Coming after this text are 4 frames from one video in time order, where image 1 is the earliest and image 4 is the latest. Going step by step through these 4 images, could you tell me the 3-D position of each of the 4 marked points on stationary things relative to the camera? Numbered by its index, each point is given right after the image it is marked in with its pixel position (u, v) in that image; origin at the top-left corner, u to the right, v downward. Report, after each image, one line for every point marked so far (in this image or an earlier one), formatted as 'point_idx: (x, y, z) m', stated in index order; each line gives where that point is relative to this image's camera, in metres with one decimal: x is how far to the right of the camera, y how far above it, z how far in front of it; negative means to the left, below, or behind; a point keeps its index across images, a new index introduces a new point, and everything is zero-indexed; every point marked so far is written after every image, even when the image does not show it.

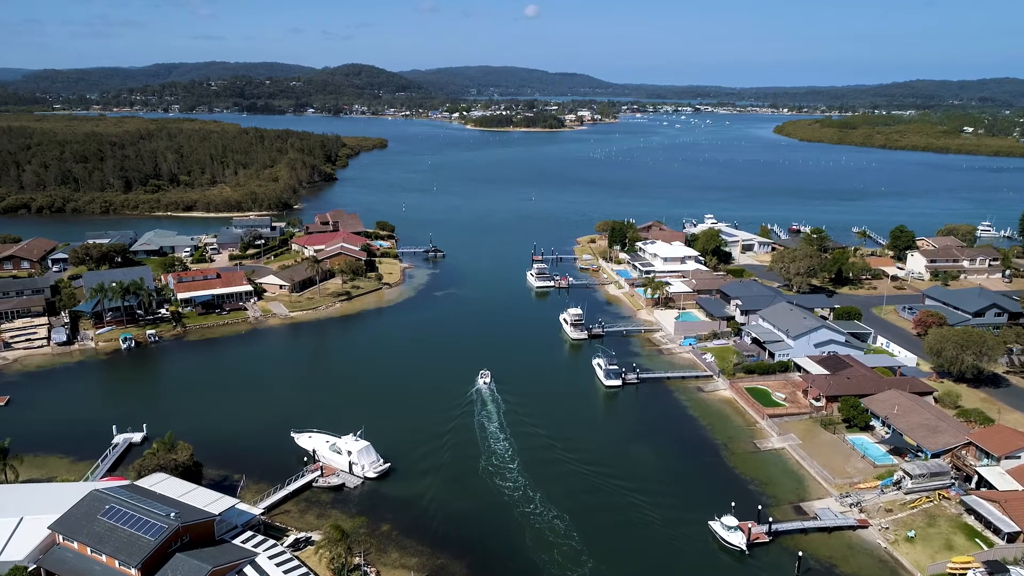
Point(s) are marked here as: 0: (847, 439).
0: (+7.2, -3.3, +18.5) m
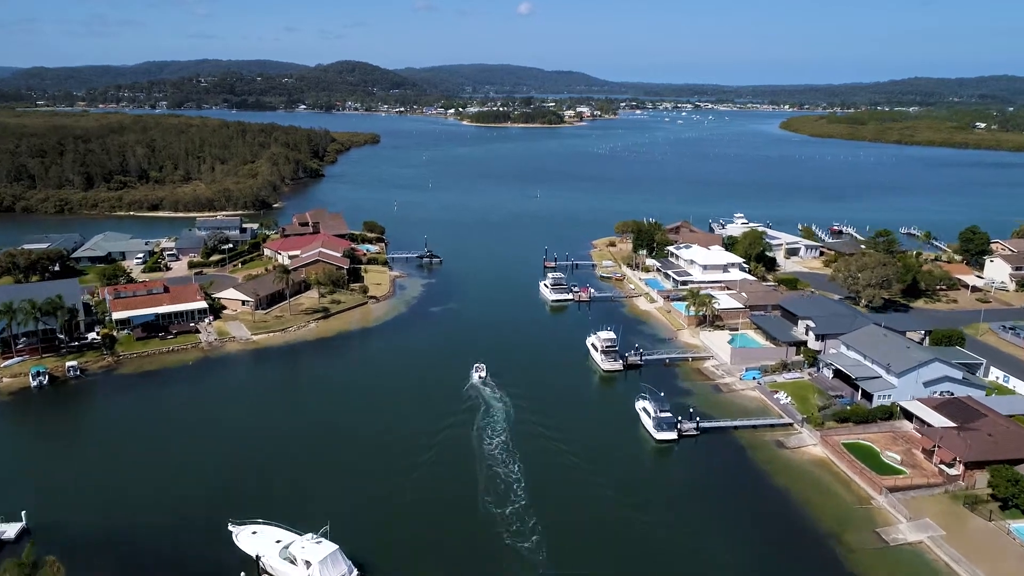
0: (+7.6, -3.7, +13.2) m
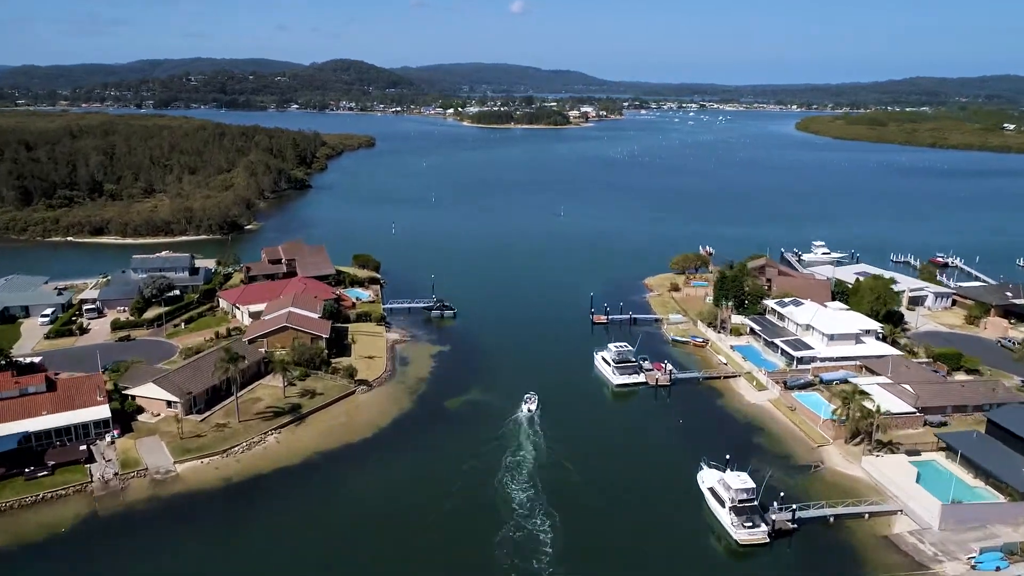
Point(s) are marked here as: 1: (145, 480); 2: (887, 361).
0: (+8.8, -5.5, +5.1) m
1: (-6.3, -3.3, +14.8) m
2: (+8.3, -1.5, +19.2) m
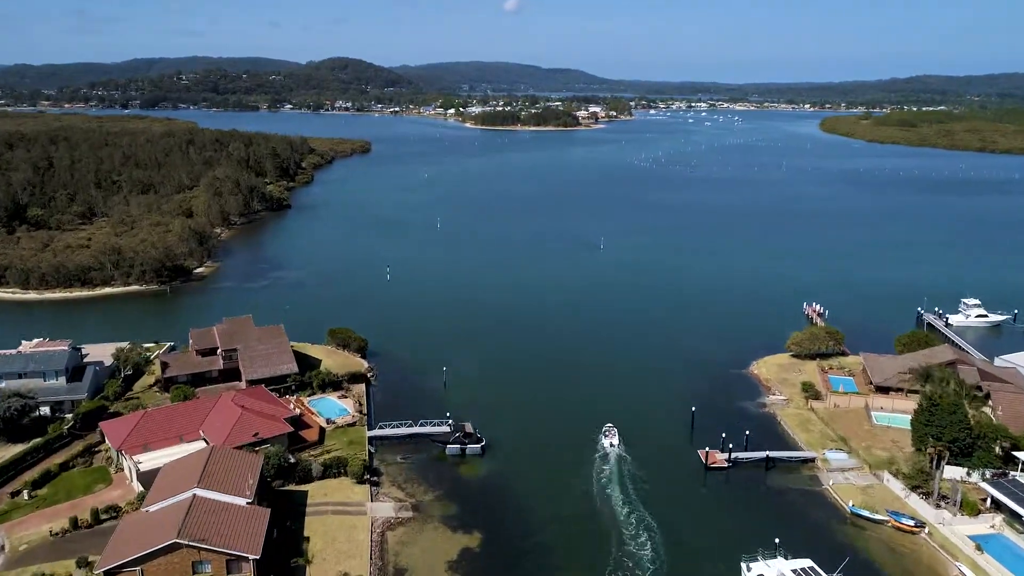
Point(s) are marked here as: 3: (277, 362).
0: (+10.0, -7.7, -4.2) m
1: (-5.1, -5.5, +5.5) m
2: (+9.4, -3.7, +9.8) m
3: (-4.9, -1.6, +18.1) m
